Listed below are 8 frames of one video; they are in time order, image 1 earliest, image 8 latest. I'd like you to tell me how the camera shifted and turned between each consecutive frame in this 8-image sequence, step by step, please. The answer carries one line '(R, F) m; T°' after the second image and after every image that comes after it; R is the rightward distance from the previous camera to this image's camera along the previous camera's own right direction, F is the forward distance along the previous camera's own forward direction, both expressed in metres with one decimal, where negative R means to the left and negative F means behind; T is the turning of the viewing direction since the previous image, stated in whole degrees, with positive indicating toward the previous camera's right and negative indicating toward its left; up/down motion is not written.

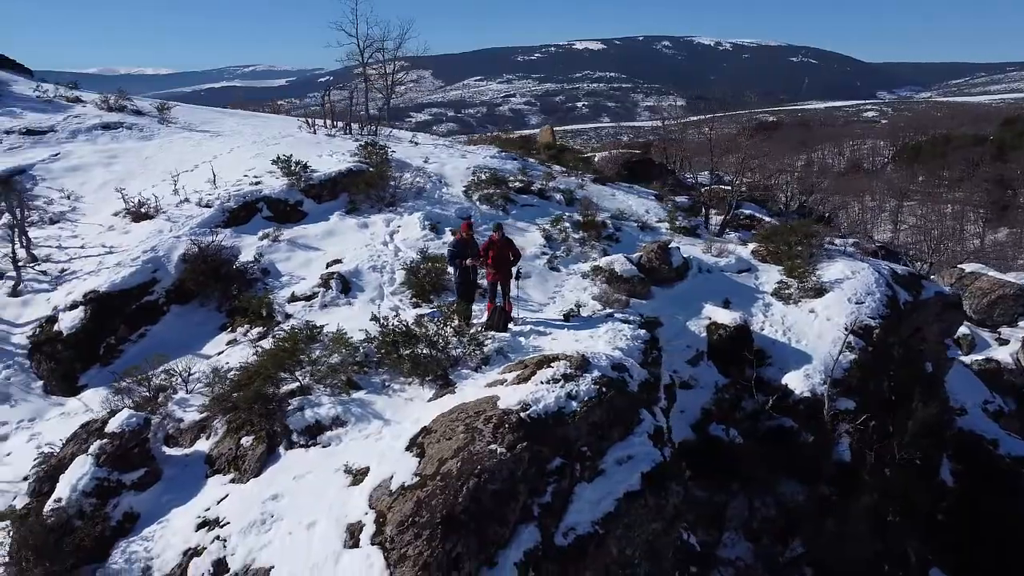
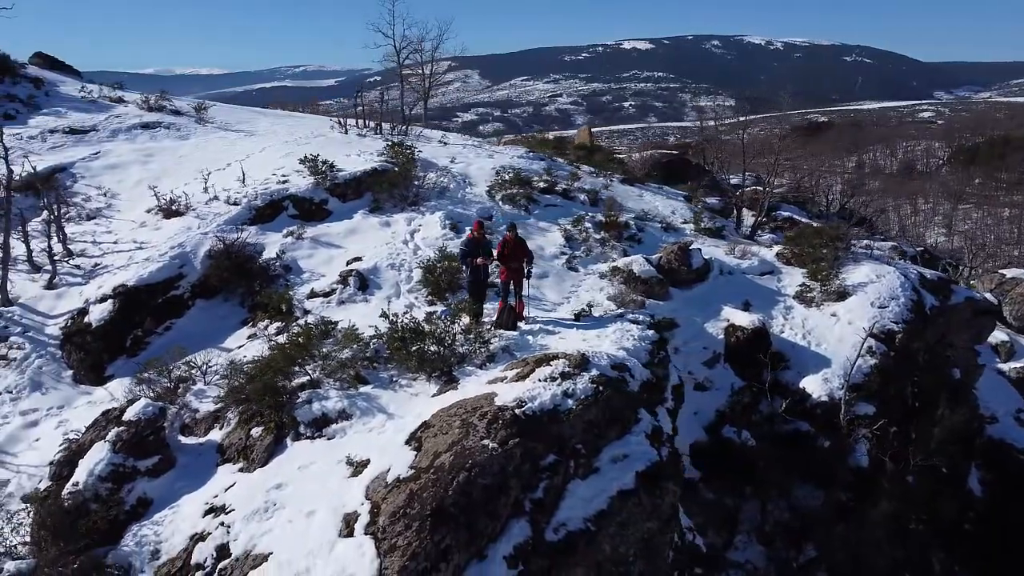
(+0.3, -0.1) m; -3°
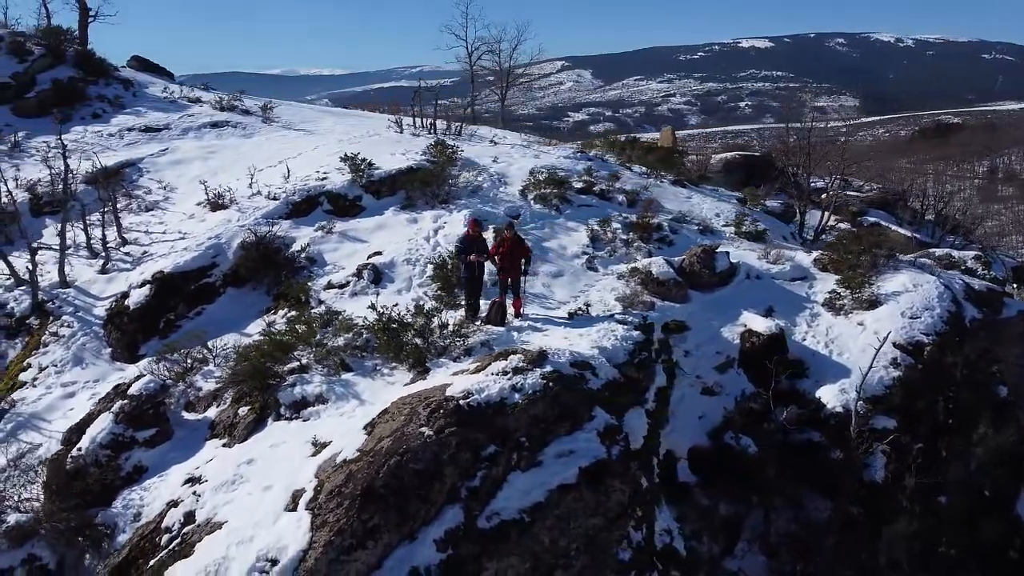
(+1.1, -0.1) m; -7°
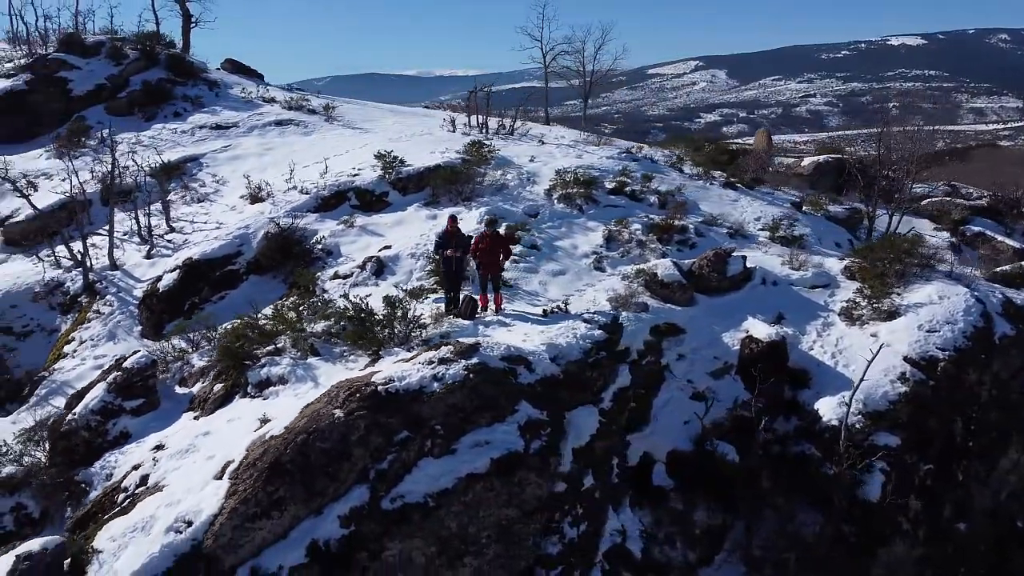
(+1.5, -0.1) m; -9°
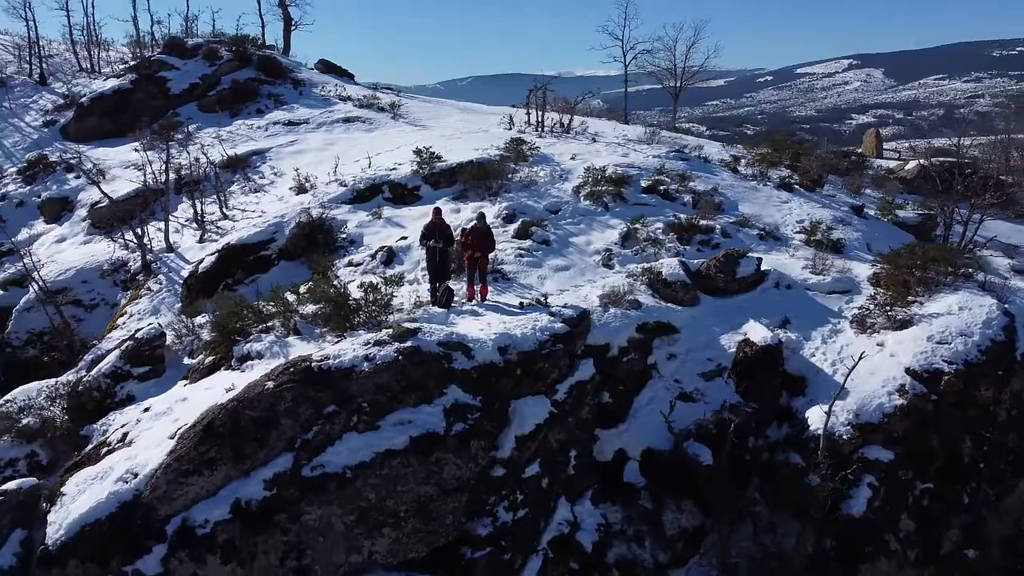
(+1.6, -0.1) m; -9°
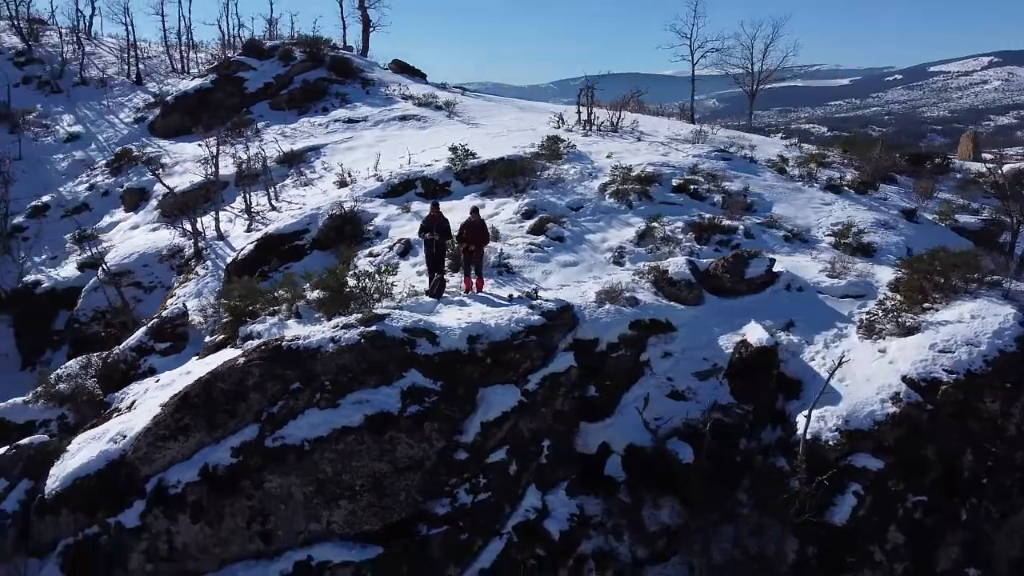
(+1.2, -0.2) m; -7°
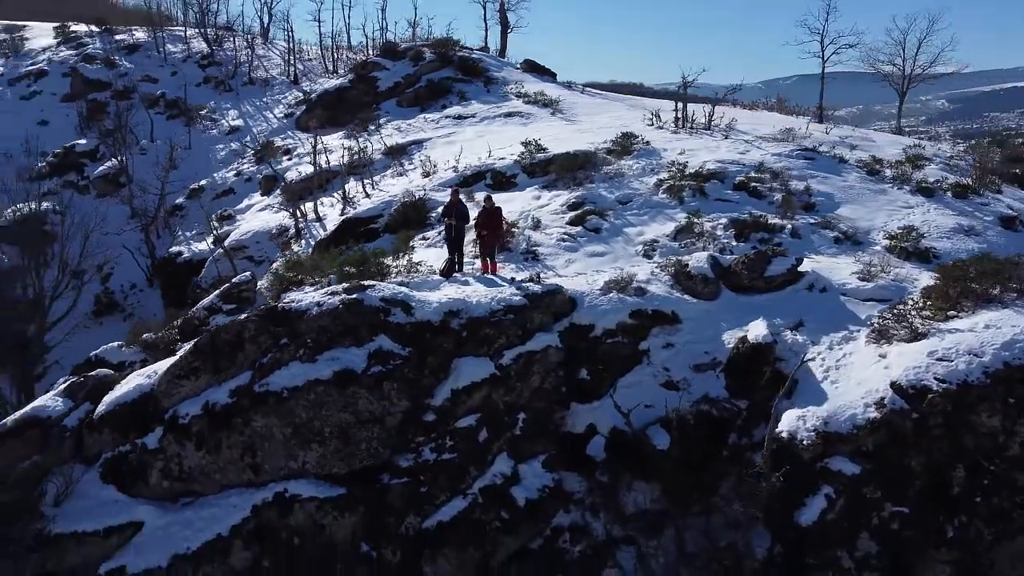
(+2.1, -0.3) m; -13°
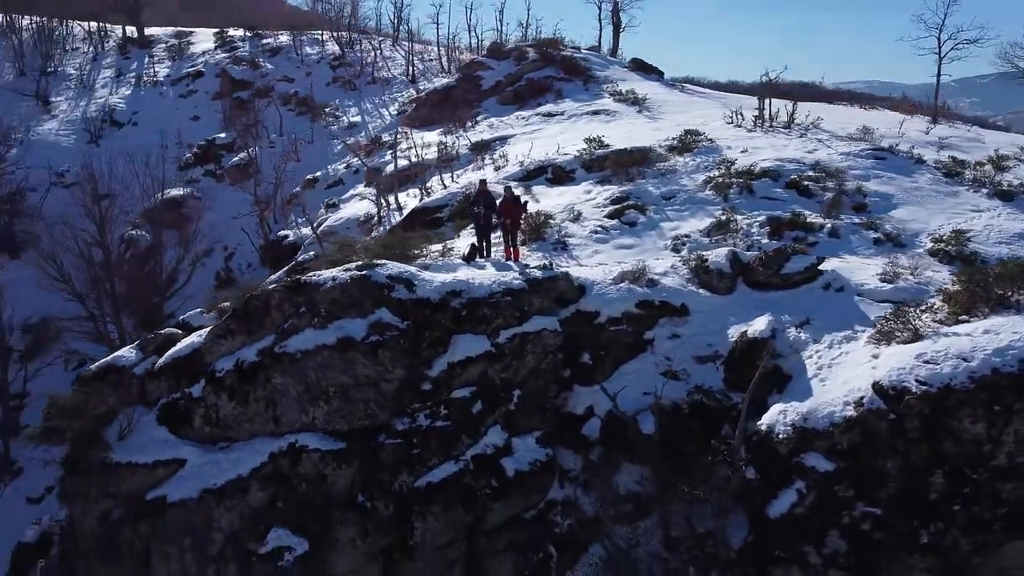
(+1.7, -0.4) m; -11°
